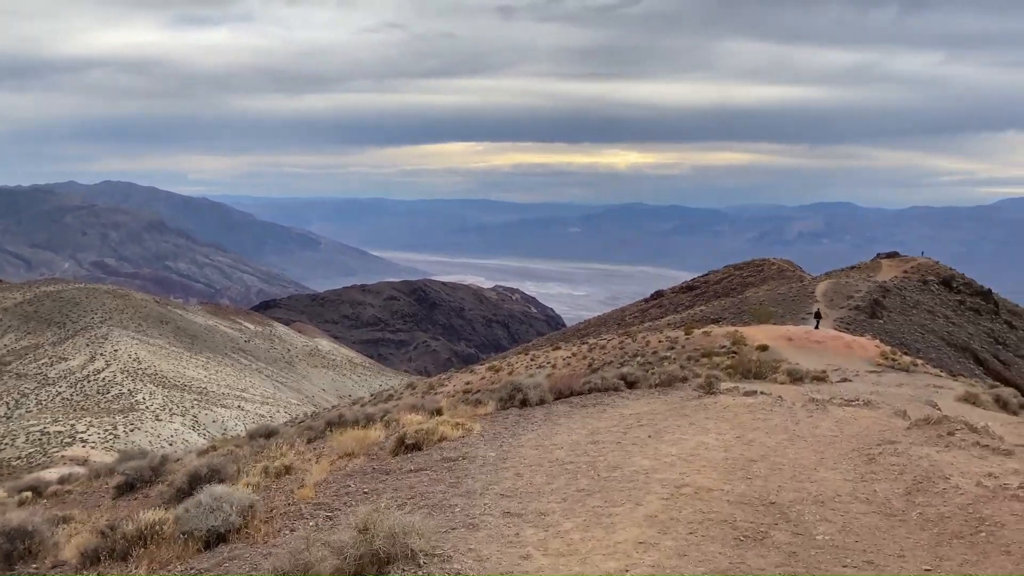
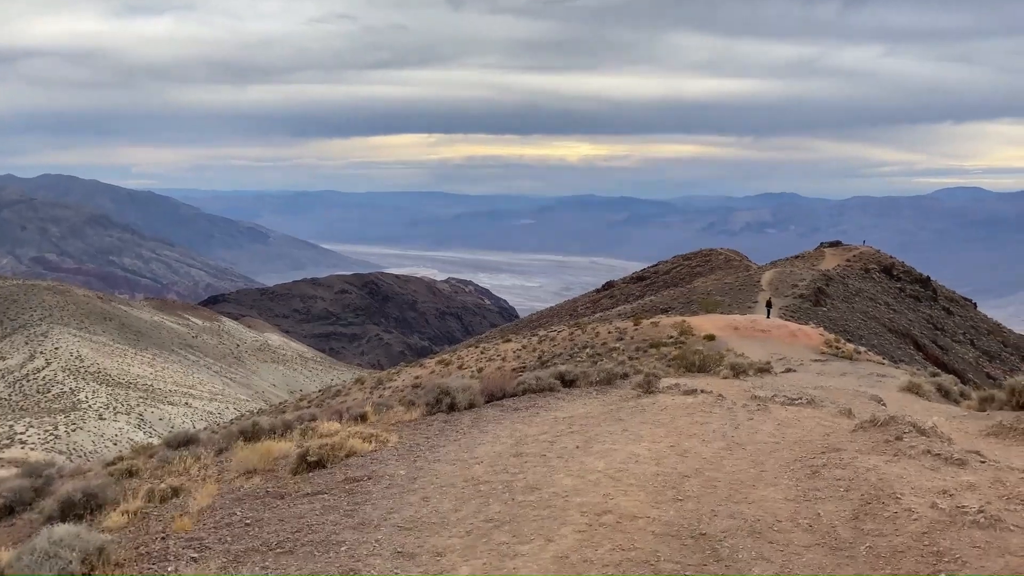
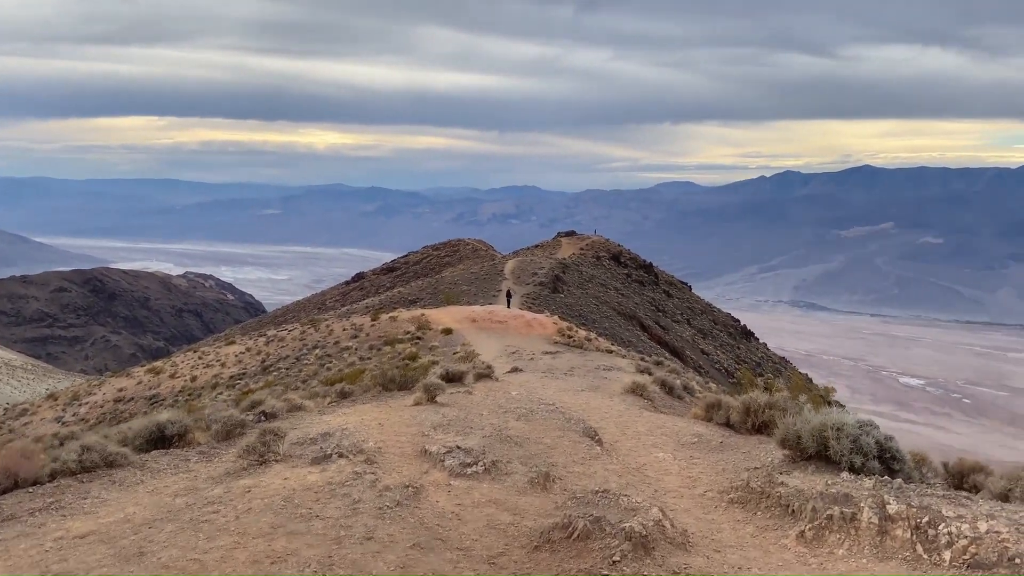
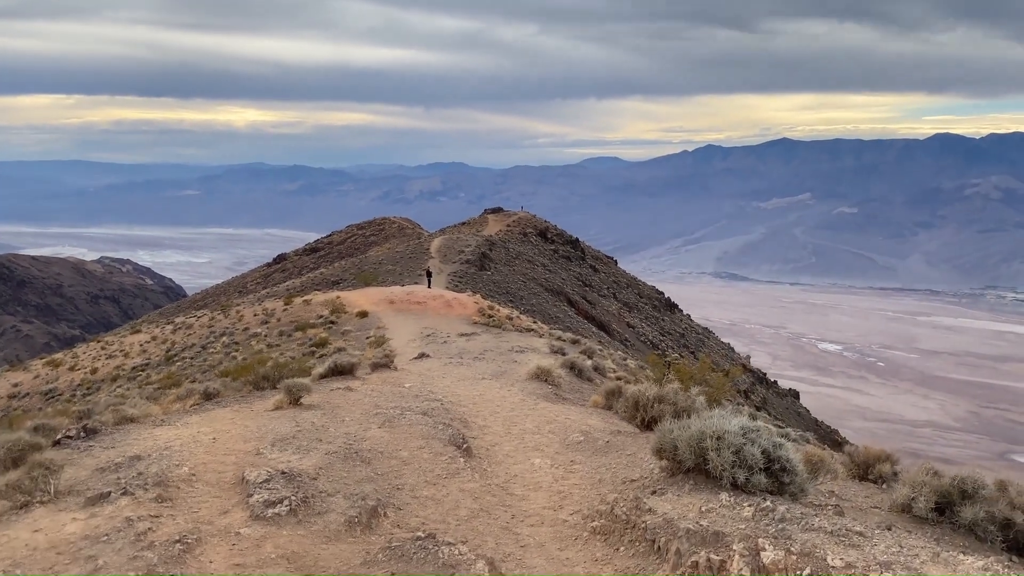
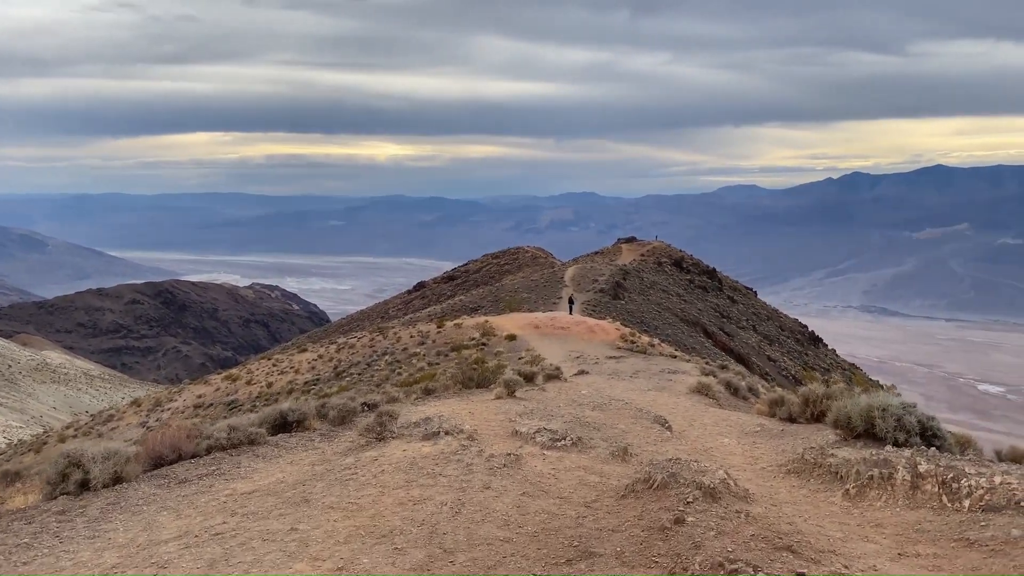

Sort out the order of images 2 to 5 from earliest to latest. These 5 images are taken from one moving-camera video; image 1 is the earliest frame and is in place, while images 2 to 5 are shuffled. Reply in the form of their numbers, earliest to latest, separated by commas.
2, 5, 3, 4
